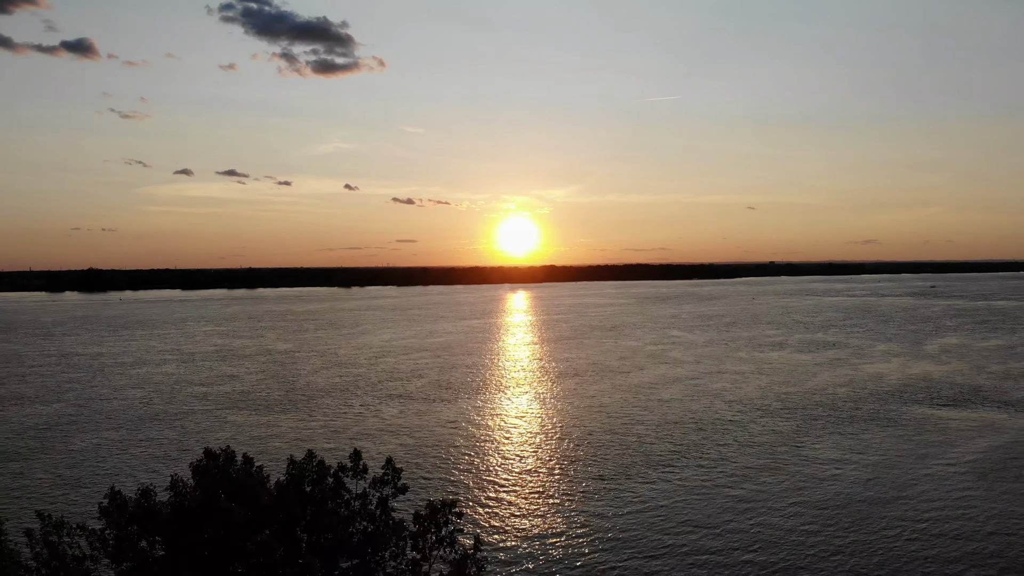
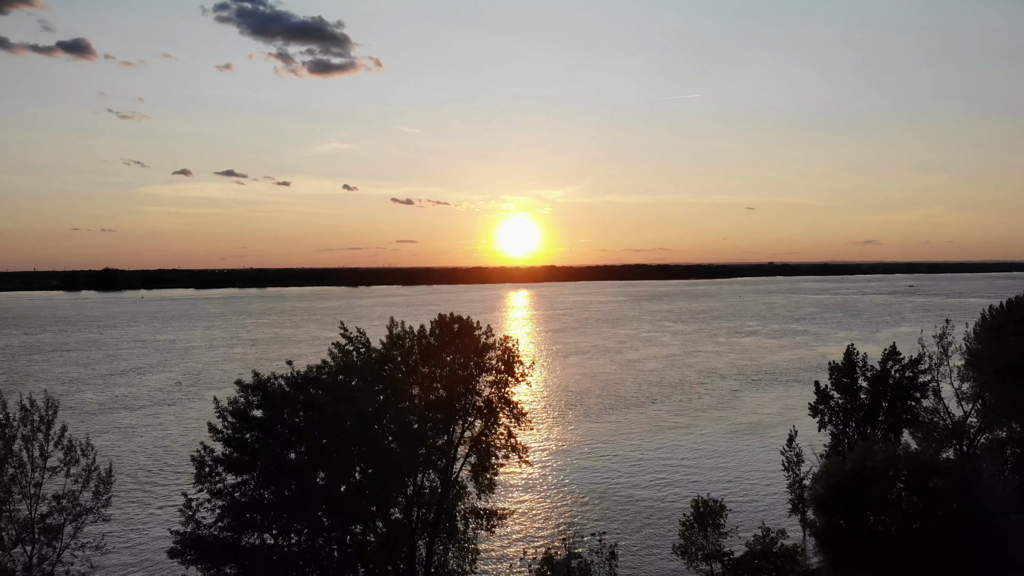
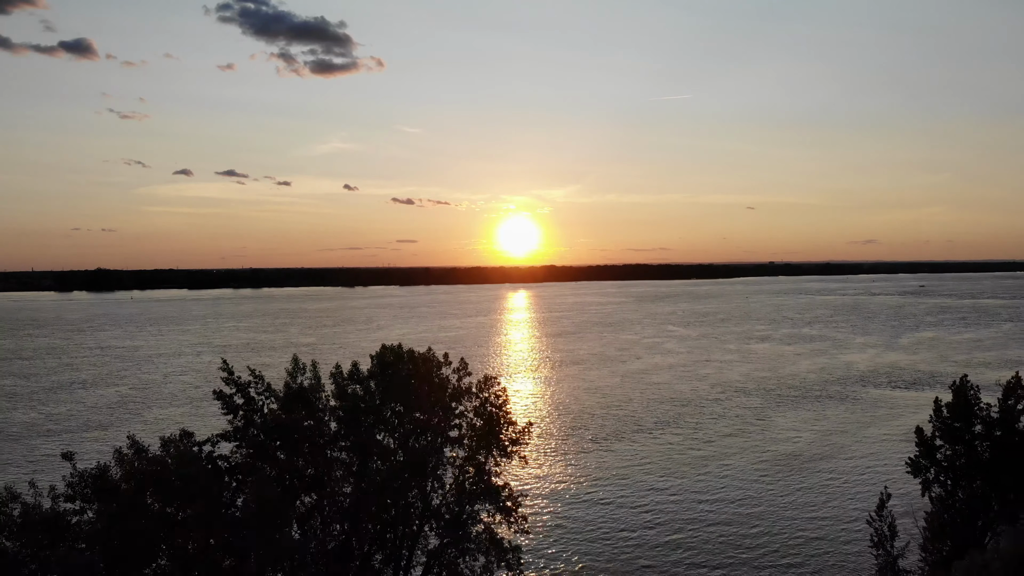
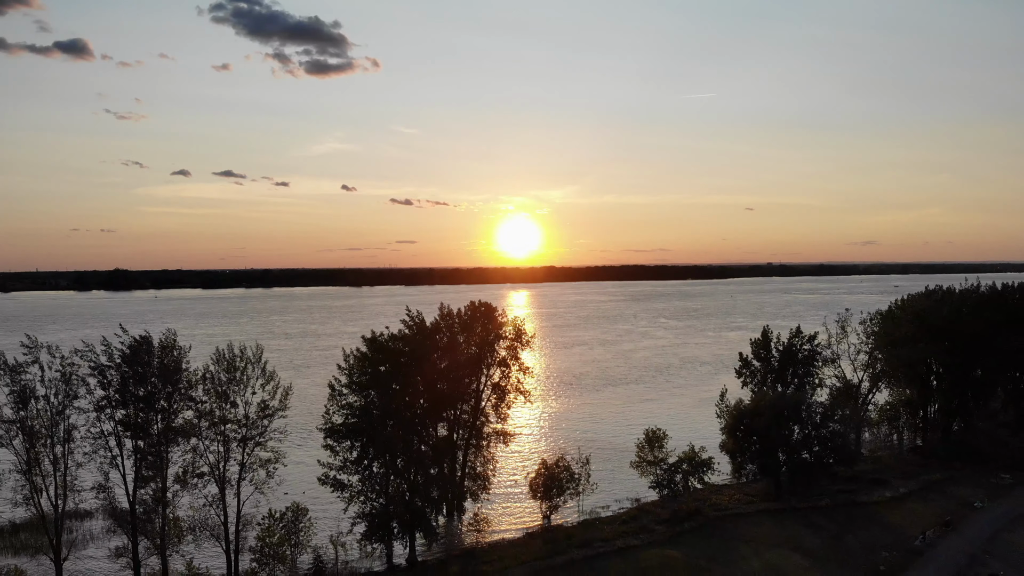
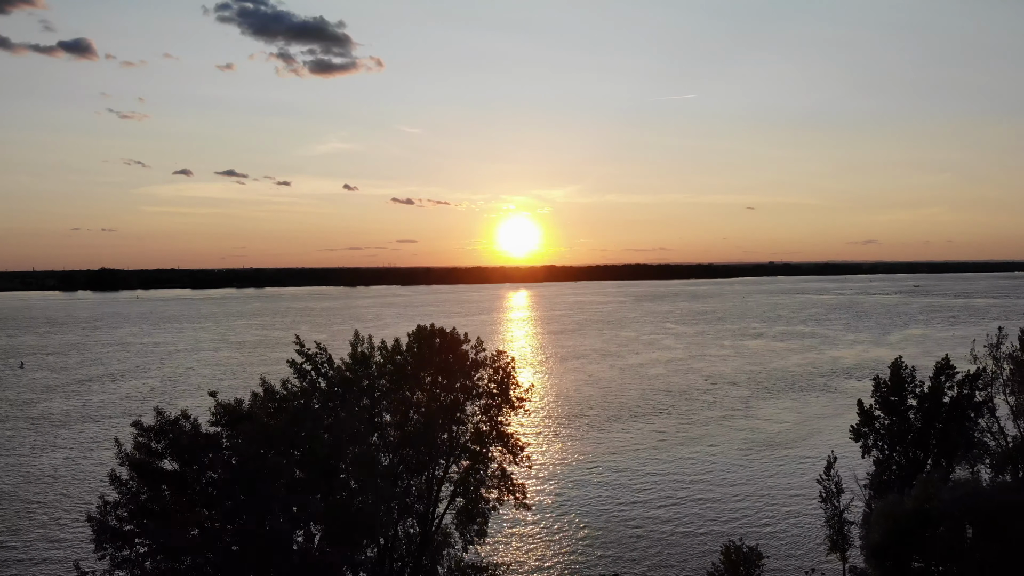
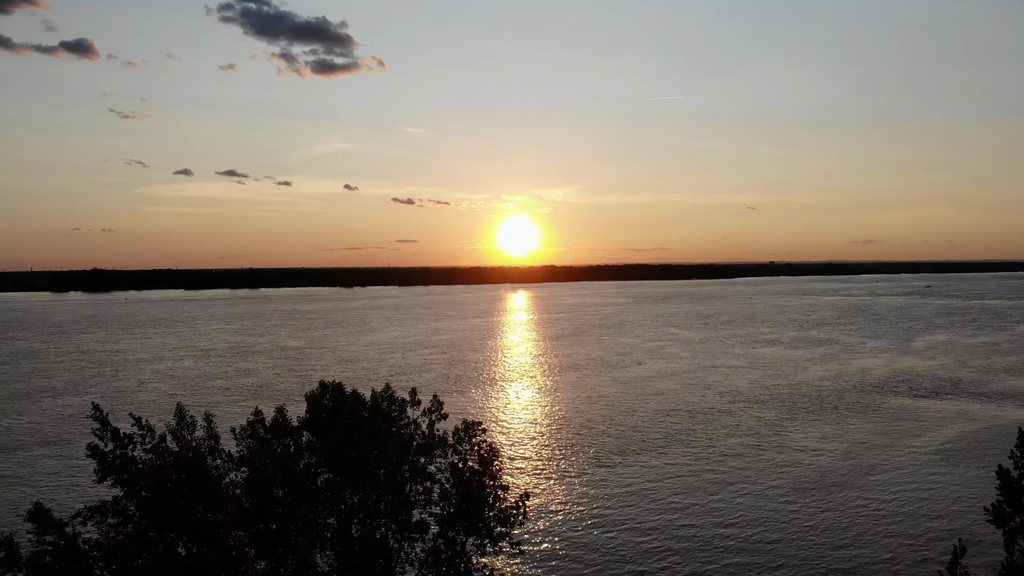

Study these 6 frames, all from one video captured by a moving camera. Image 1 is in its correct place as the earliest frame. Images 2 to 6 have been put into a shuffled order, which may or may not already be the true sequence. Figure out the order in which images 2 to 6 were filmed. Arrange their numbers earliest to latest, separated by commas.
6, 3, 5, 2, 4
